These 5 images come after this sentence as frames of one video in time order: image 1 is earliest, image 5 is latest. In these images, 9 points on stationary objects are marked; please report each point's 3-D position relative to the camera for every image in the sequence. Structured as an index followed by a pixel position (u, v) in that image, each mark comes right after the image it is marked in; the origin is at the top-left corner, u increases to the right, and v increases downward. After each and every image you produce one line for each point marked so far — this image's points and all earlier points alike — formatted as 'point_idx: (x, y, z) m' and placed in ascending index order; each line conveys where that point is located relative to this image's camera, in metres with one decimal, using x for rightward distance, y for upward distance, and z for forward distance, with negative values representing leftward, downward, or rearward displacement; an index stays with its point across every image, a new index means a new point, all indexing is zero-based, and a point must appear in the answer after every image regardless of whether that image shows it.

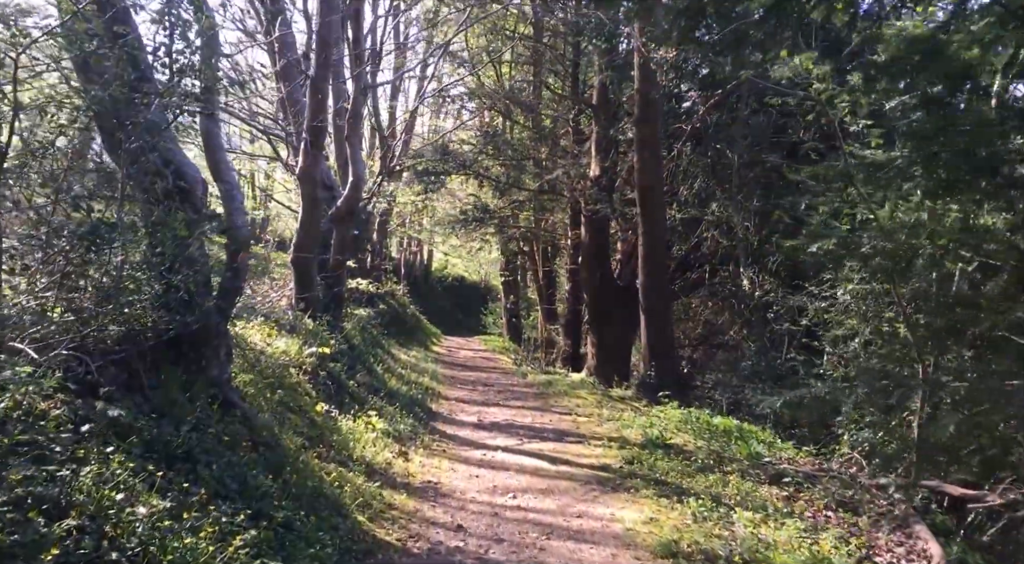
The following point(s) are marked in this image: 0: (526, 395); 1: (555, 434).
0: (+0.2, -2.1, +15.5) m
1: (+0.6, -2.0, +11.0) m
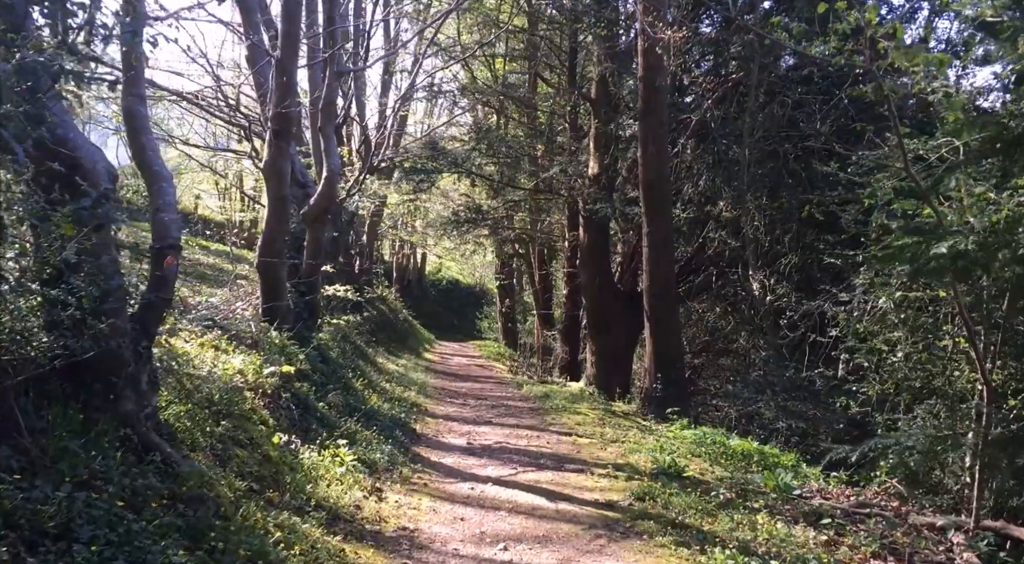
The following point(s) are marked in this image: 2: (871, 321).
0: (+0.1, -2.2, +14.3) m
1: (+0.5, -2.1, +9.8) m
2: (+4.2, -0.5, +9.8) m
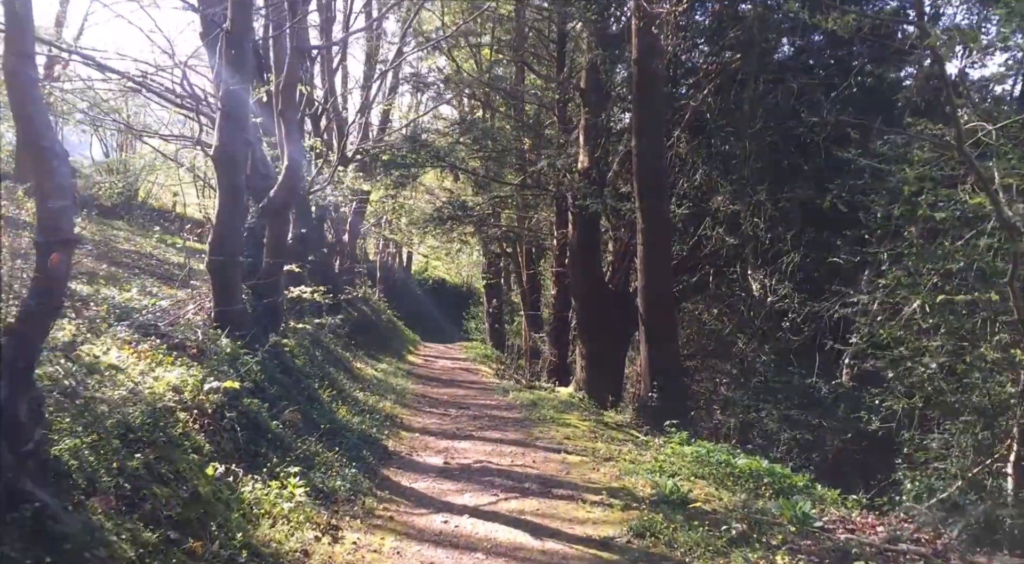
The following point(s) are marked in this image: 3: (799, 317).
0: (-0.1, -2.2, +13.2) m
1: (+0.3, -2.1, +8.7) m
2: (+4.0, -0.5, +8.7) m
3: (+4.9, -0.6, +14.2) m
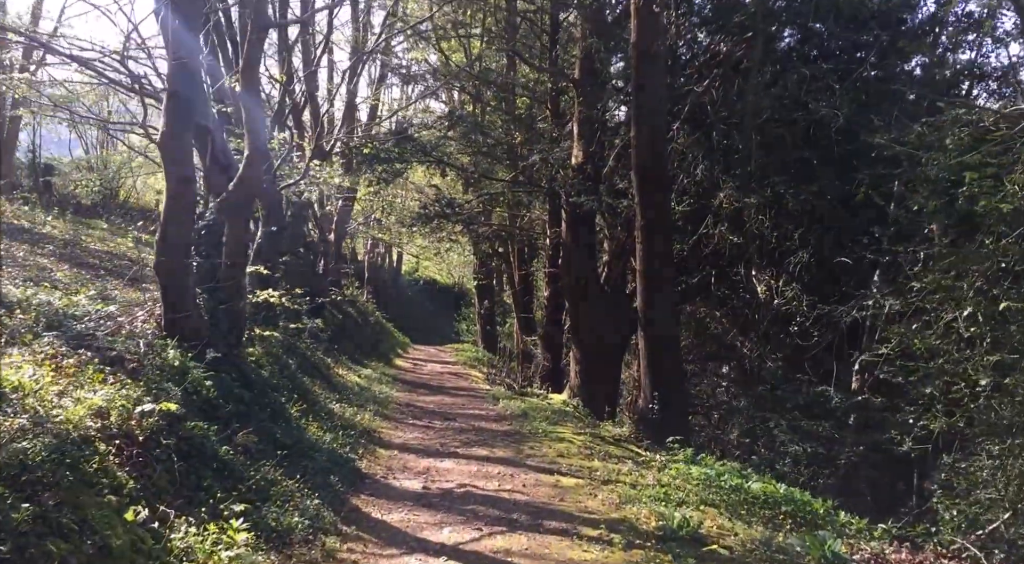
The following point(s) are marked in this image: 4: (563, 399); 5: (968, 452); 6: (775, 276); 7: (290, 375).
0: (-0.3, -2.2, +12.1) m
1: (+0.2, -2.1, +7.7) m
2: (+3.9, -0.5, +7.7) m
3: (+4.7, -0.6, +13.2) m
4: (+1.0, -2.4, +16.8) m
5: (+4.2, -1.6, +7.8) m
6: (+4.4, +0.1, +14.2) m
7: (-3.0, -1.3, +11.5) m
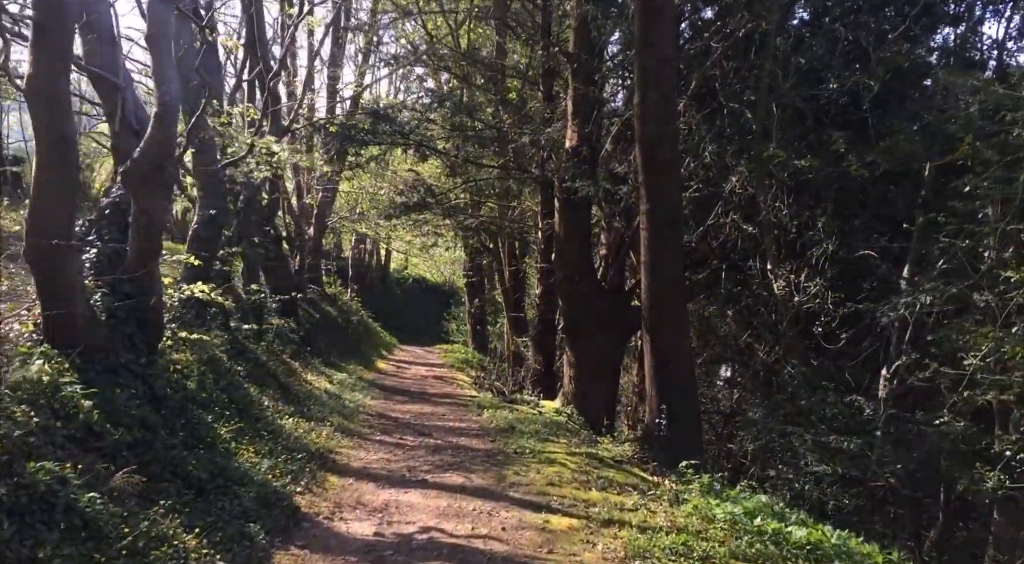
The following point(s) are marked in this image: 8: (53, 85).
0: (-0.5, -2.1, +10.3) m
1: (0.0, -2.0, +5.9) m
2: (+3.7, -0.4, +5.9) m
3: (+4.5, -0.5, +11.5) m
4: (+0.8, -2.3, +14.9) m
5: (+4.0, -1.5, +6.0) m
6: (+4.2, +0.2, +12.5) m
7: (-3.3, -1.2, +9.7) m
8: (-3.3, +1.4, +6.1) m
